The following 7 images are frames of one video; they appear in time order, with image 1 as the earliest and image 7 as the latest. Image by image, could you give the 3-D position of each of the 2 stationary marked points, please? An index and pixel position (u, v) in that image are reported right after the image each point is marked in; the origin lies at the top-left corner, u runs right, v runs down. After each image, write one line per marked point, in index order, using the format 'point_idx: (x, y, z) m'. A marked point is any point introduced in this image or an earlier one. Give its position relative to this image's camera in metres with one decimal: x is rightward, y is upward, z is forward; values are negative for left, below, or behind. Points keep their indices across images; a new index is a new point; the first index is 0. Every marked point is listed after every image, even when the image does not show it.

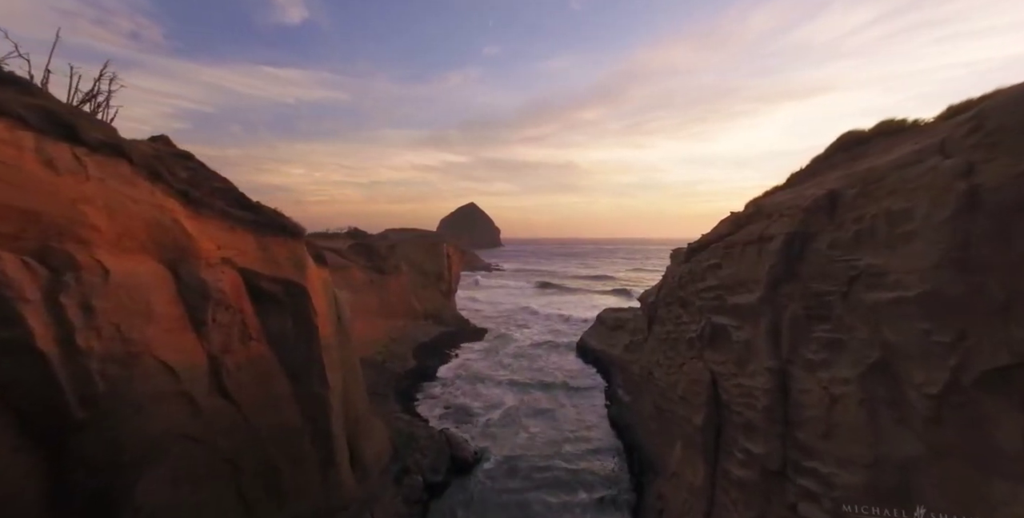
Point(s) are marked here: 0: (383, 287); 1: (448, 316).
0: (-4.6, -1.1, +15.1) m
1: (-2.8, -2.4, +17.9) m
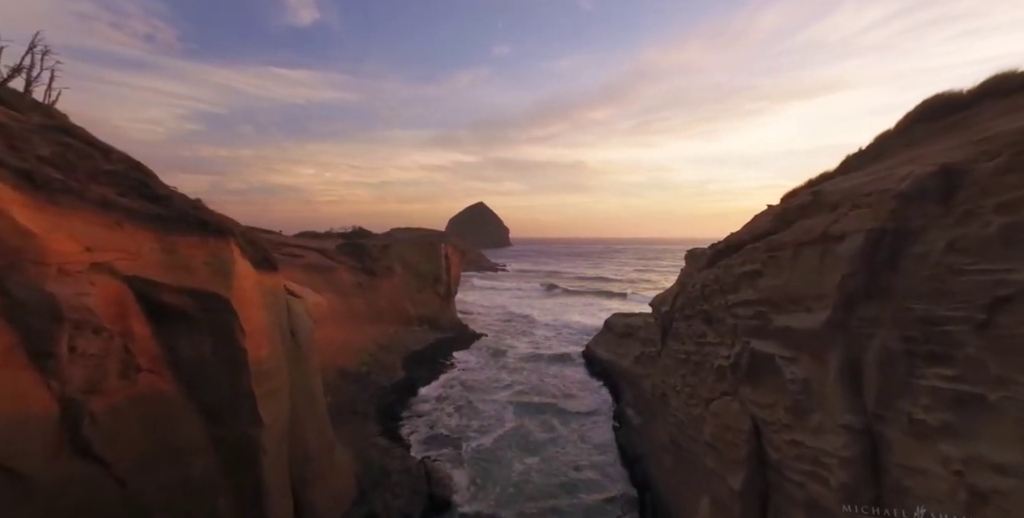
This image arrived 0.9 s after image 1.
0: (-4.6, -1.1, +14.1) m
1: (-2.7, -2.5, +16.9) m
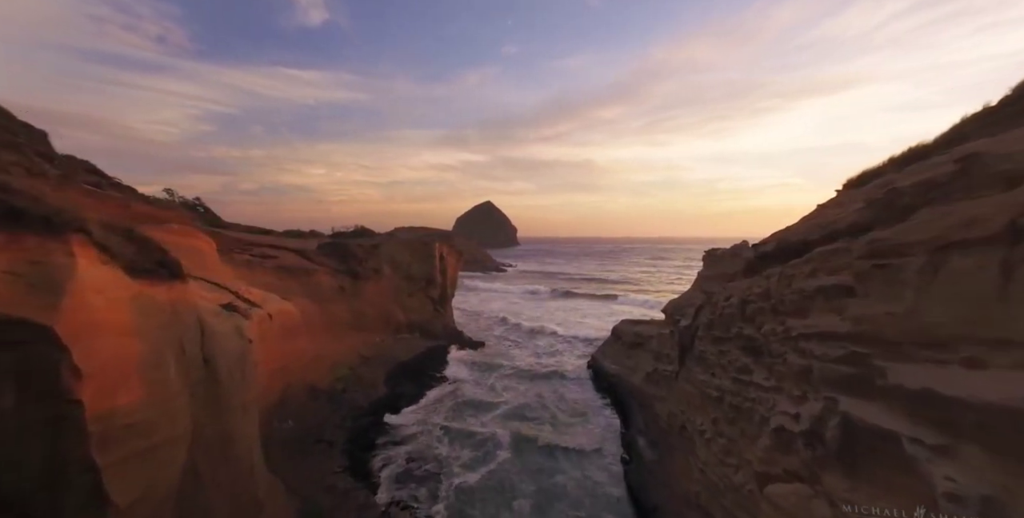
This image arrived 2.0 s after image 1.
0: (-4.6, -1.2, +12.9) m
1: (-2.7, -2.5, +15.7) m
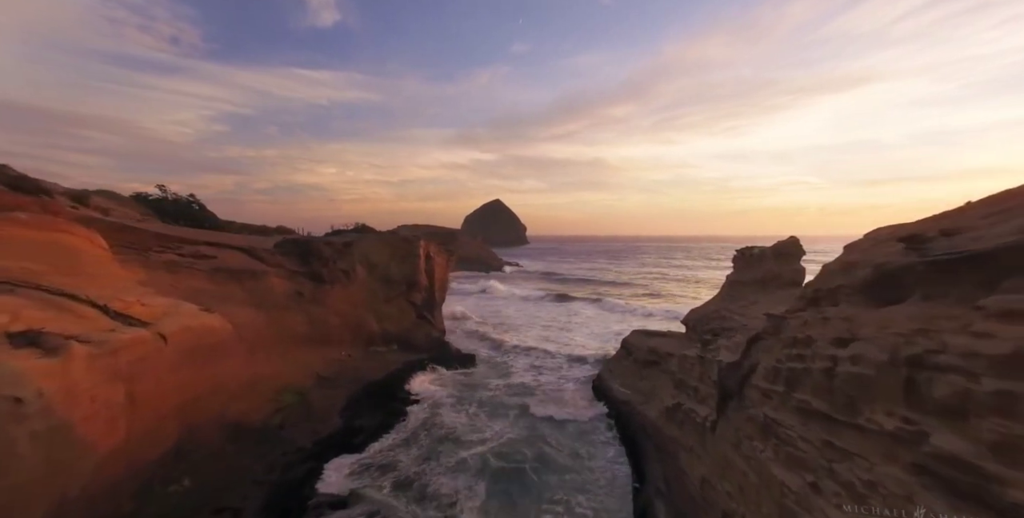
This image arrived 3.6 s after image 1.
0: (-4.9, -1.2, +10.9) m
1: (-2.9, -2.5, +13.6) m
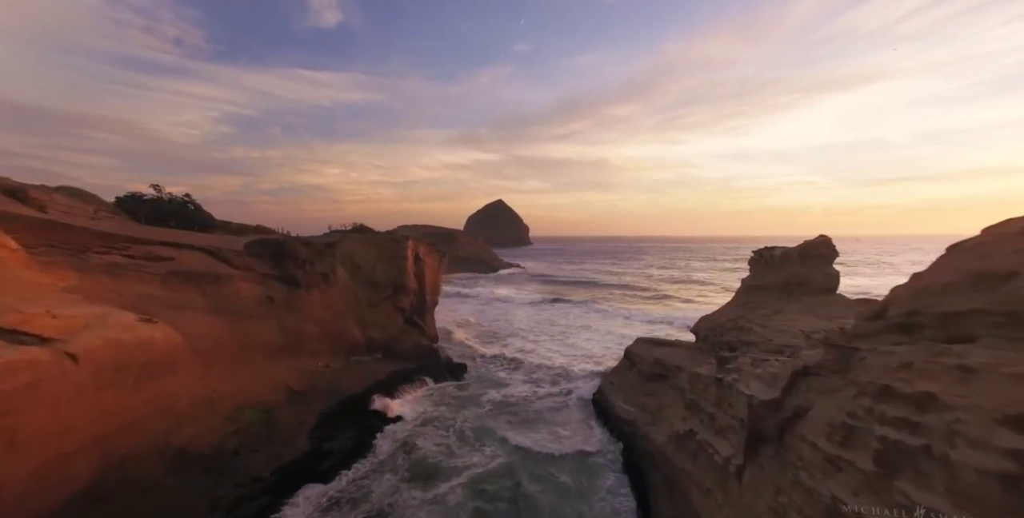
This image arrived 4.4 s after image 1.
0: (-5.0, -1.2, +10.0) m
1: (-3.0, -2.5, +12.6) m
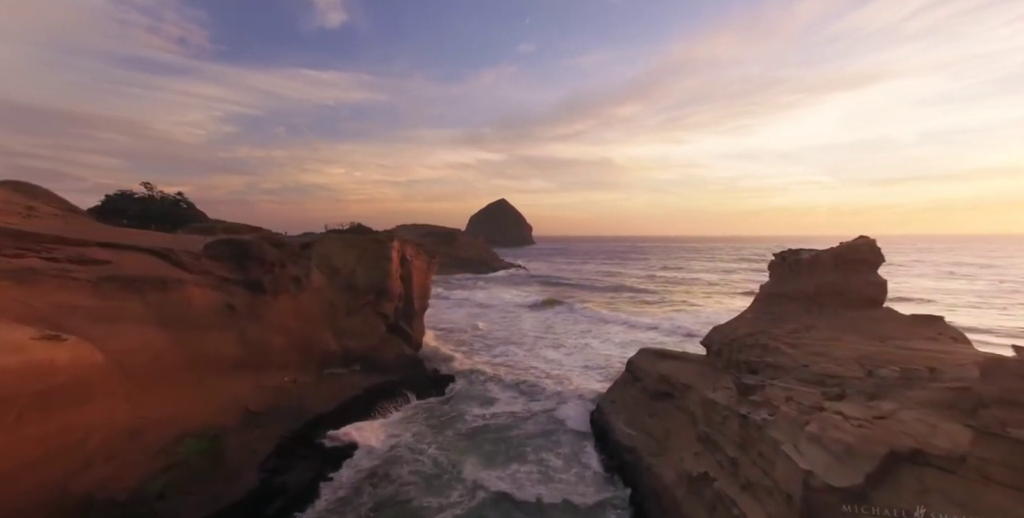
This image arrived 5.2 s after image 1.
0: (-5.3, -1.3, +8.9) m
1: (-3.3, -2.6, +11.6) m
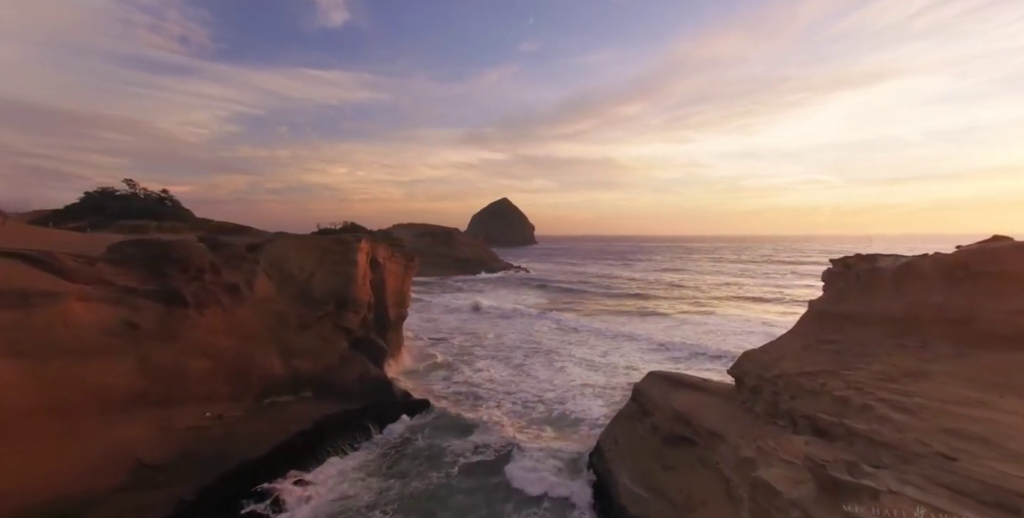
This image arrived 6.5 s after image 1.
0: (-5.7, -1.4, +7.0) m
1: (-3.6, -2.7, +9.7) m
